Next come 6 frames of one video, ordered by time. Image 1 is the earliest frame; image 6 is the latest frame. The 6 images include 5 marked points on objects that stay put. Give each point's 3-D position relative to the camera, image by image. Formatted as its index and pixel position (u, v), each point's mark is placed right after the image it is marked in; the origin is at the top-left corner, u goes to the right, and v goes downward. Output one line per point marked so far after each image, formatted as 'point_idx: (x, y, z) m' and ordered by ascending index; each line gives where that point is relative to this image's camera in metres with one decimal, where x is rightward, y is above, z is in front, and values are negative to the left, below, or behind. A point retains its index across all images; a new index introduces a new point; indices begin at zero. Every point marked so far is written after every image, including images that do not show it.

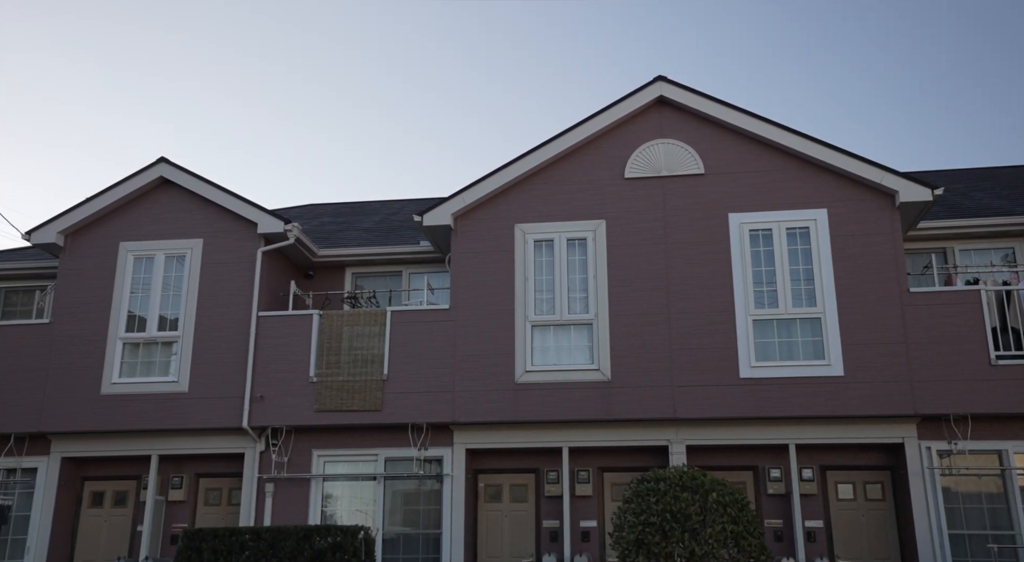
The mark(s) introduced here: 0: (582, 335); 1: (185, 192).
0: (+1.0, -0.7, +13.1) m
1: (-5.0, +1.4, +14.6) m
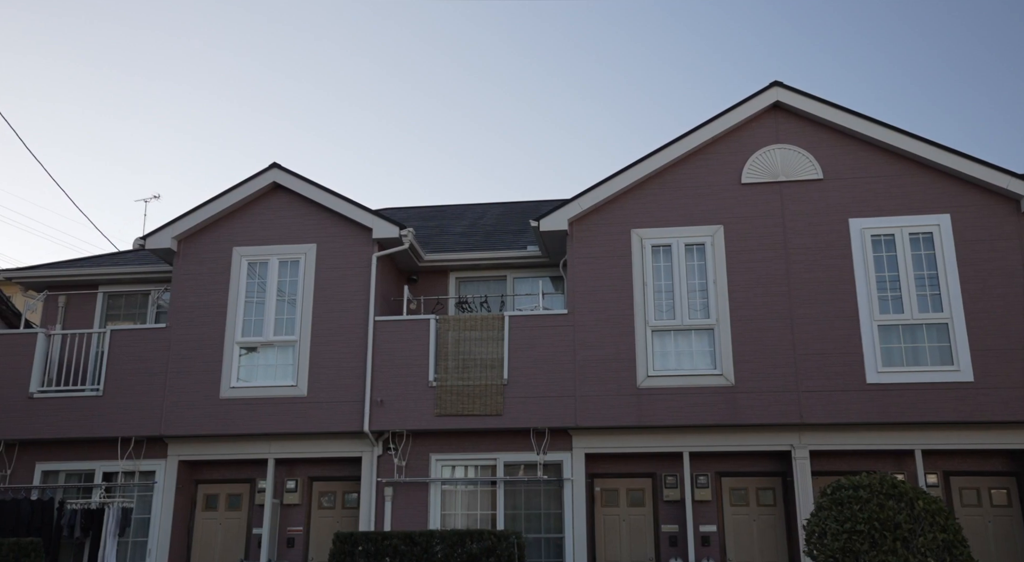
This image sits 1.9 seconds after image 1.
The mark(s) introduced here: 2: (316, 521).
0: (+2.7, -0.8, +13.1) m
1: (-3.3, +1.3, +14.7) m
2: (-2.9, -3.6, +14.2) m
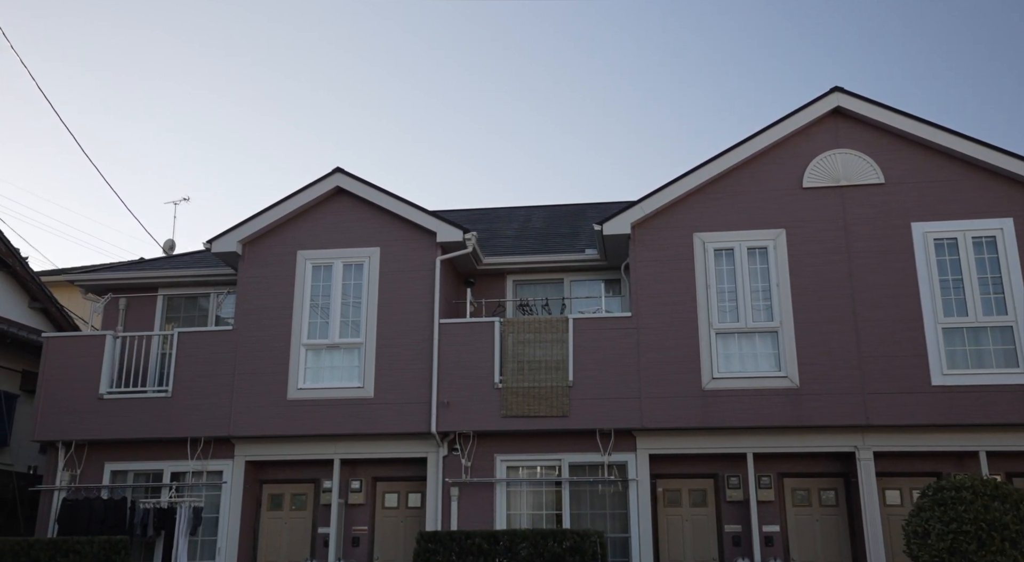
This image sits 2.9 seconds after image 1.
0: (+3.6, -0.9, +13.3) m
1: (-2.4, +1.2, +15.0) m
2: (-2.0, -3.6, +14.4) m
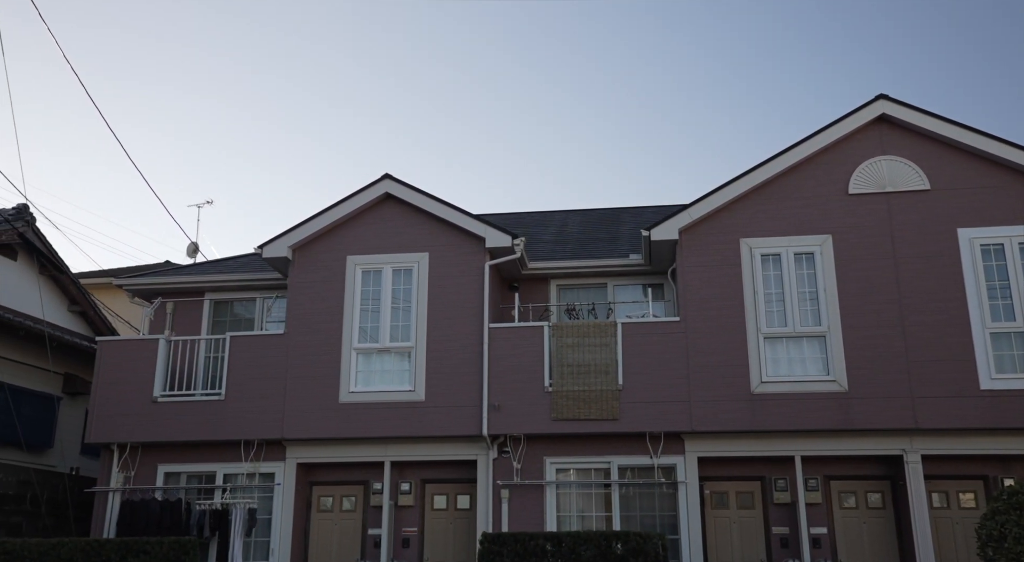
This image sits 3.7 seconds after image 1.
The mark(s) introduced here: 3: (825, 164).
0: (+4.3, -0.9, +13.5) m
1: (-1.7, +1.2, +15.2) m
2: (-1.3, -3.7, +14.6) m
3: (+4.7, +1.8, +14.2) m
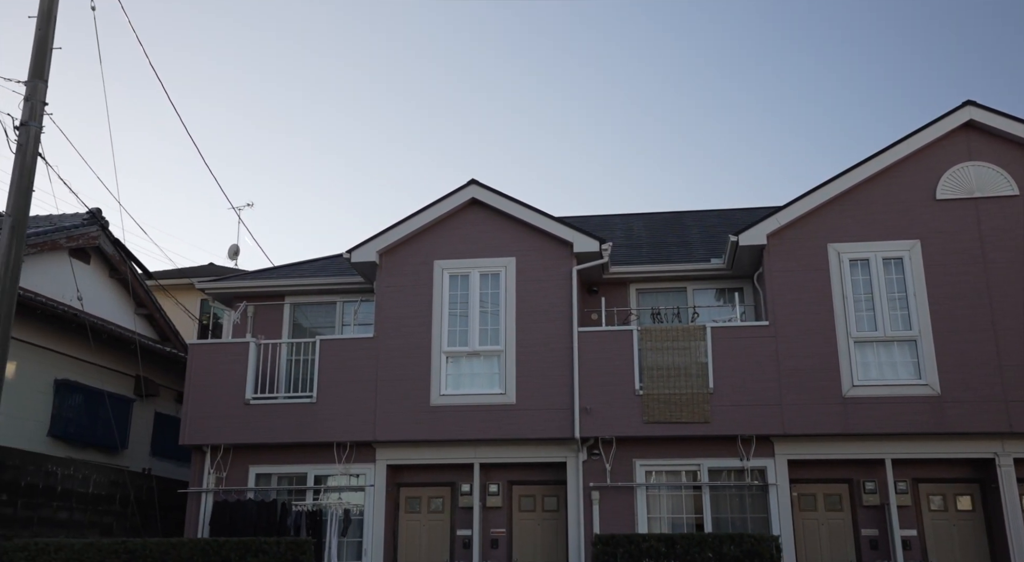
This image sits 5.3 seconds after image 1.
0: (+5.6, -1.0, +13.6) m
1: (-0.3, +1.1, +15.4) m
2: (+0.1, -3.8, +14.8) m
3: (+6.0, +1.7, +14.3) m
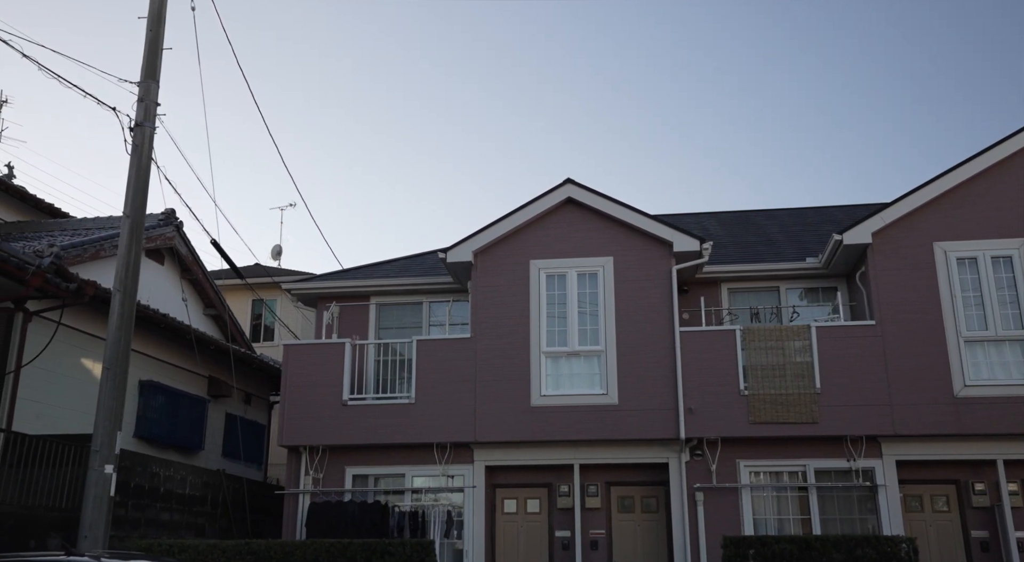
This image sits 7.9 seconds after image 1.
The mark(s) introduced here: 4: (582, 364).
0: (+7.2, -1.0, +13.5) m
1: (+1.2, +1.1, +15.3) m
2: (+1.6, -3.8, +14.7) m
3: (+7.6, +1.7, +14.2) m
4: (+1.1, -1.3, +14.6) m
